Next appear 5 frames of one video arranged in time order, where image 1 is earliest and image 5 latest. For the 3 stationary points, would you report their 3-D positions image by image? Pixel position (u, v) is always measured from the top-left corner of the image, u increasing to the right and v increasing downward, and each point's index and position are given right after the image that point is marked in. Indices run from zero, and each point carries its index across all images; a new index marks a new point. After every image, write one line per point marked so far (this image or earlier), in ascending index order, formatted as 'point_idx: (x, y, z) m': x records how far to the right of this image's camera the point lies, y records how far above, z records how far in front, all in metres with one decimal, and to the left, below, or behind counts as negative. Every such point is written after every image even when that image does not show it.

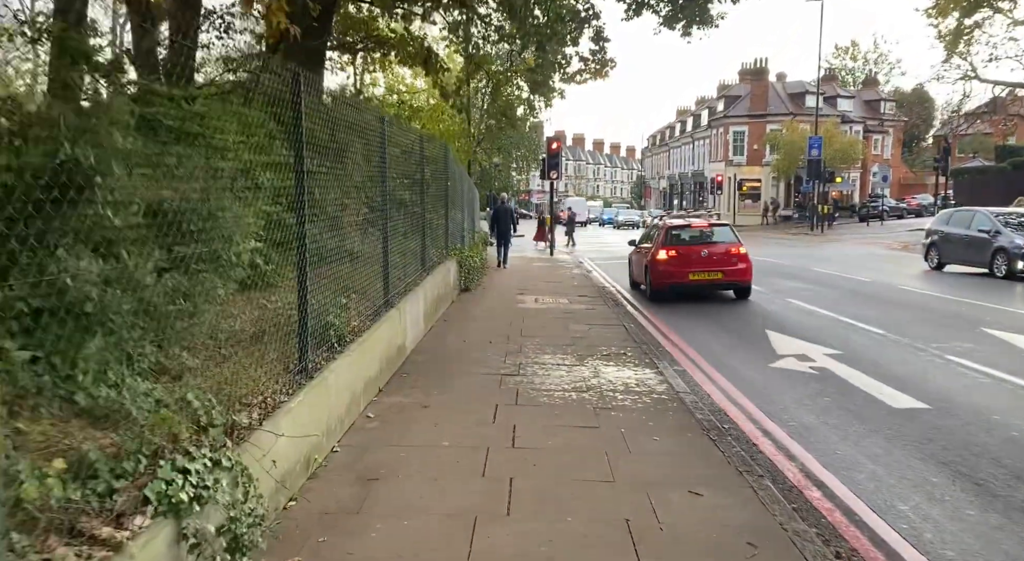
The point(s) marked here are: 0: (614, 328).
0: (+1.4, -0.7, +9.0) m
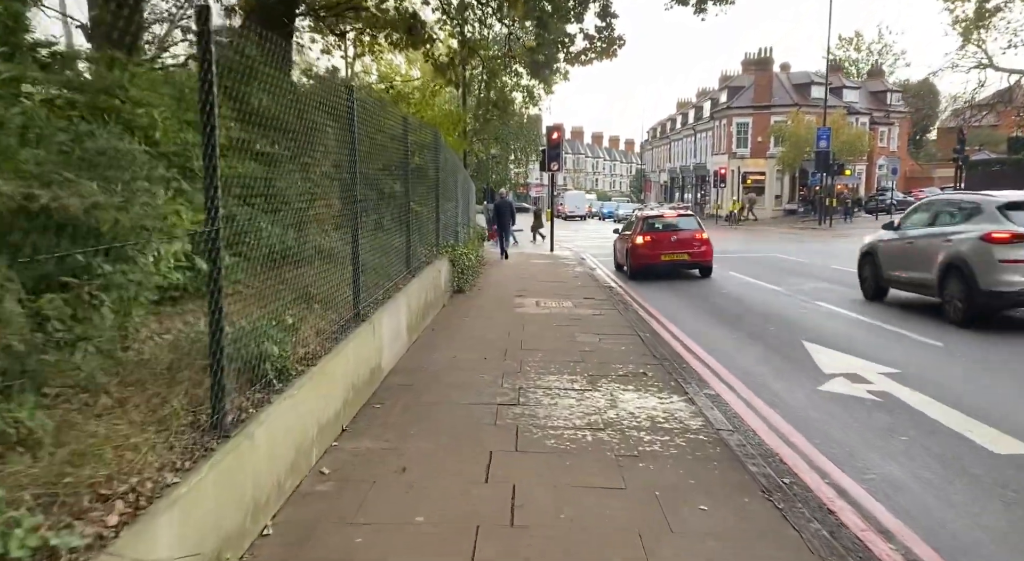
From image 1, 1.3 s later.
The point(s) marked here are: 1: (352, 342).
0: (+1.4, -0.7, +7.9) m
1: (-1.2, -0.5, +5.0) m
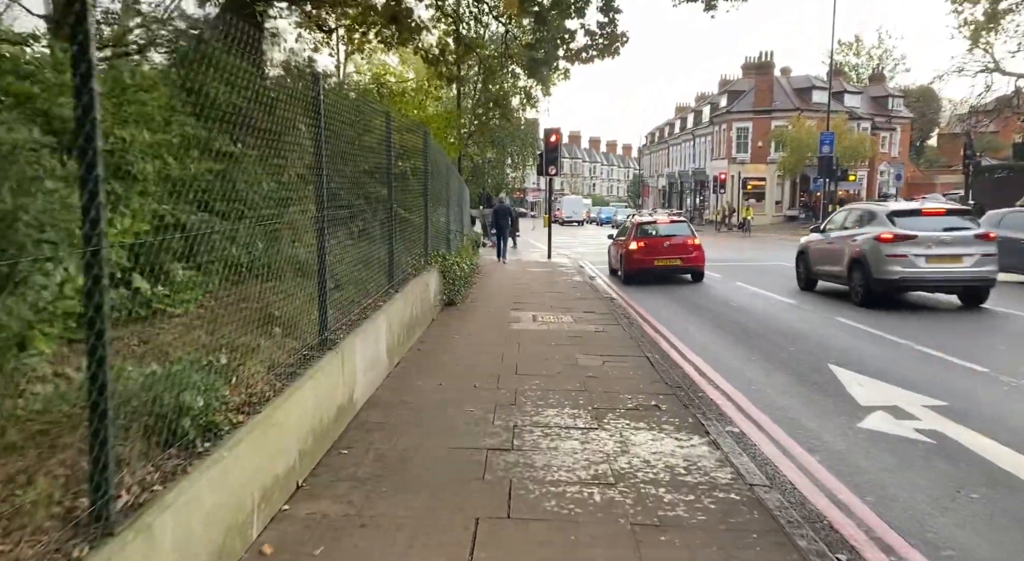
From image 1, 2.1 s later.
0: (+1.3, -0.9, +7.1) m
1: (-1.3, -0.6, +4.2) m
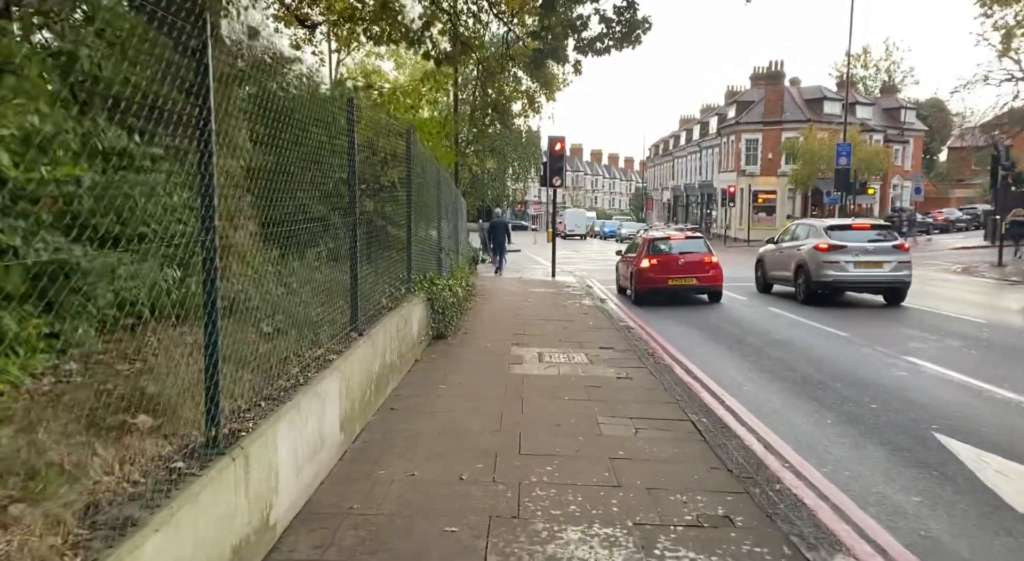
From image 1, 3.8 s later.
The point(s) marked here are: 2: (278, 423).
0: (+1.3, -1.2, +5.3) m
1: (-1.2, -0.9, +2.5) m
2: (-1.2, -0.7, +3.4) m
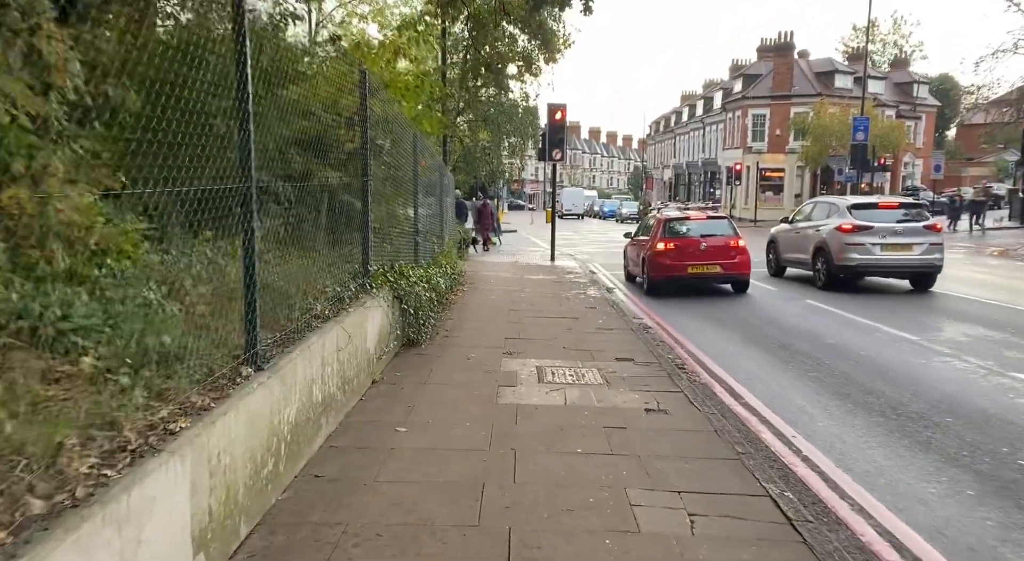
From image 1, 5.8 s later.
0: (+1.2, -1.2, +3.4) m
1: (-1.3, -1.0, +0.5) m
2: (-1.3, -0.8, +1.5) m
